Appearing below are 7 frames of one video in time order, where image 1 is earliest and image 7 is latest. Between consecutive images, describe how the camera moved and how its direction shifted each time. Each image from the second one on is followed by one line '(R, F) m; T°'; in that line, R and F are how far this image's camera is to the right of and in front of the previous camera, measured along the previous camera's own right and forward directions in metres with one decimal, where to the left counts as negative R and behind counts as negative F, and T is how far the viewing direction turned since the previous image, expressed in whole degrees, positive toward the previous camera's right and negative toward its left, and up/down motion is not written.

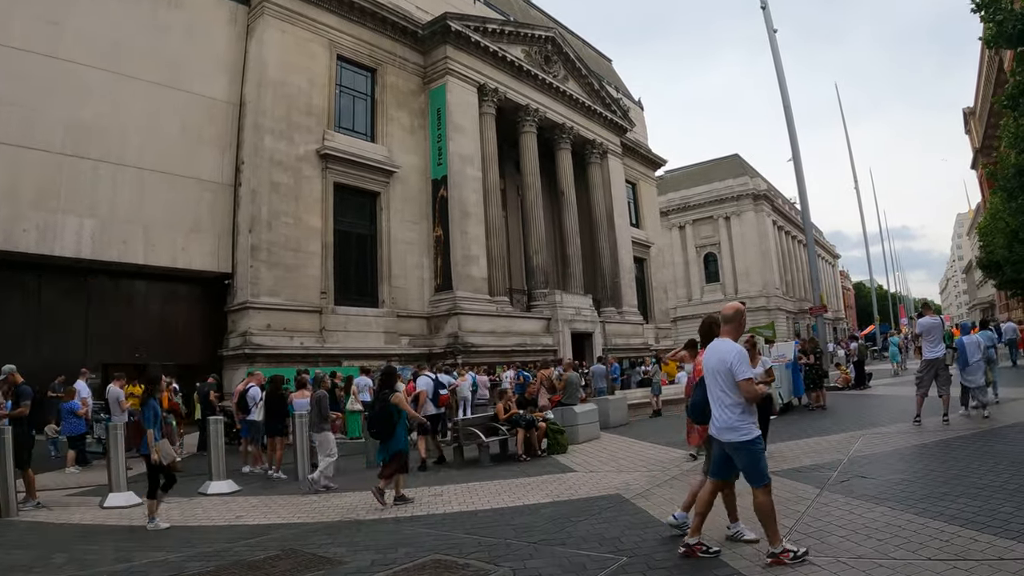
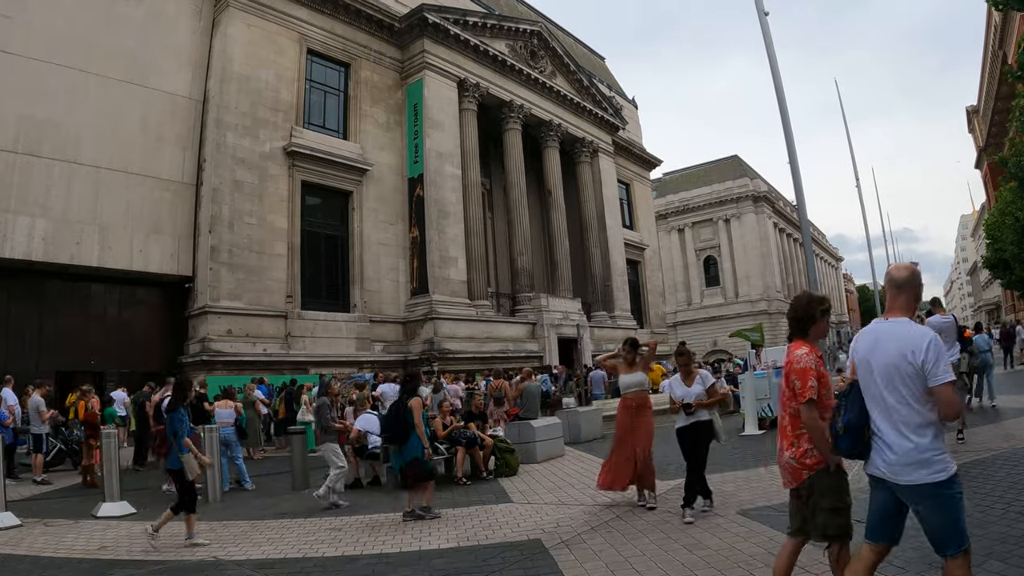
(+0.8, +1.1) m; 0°
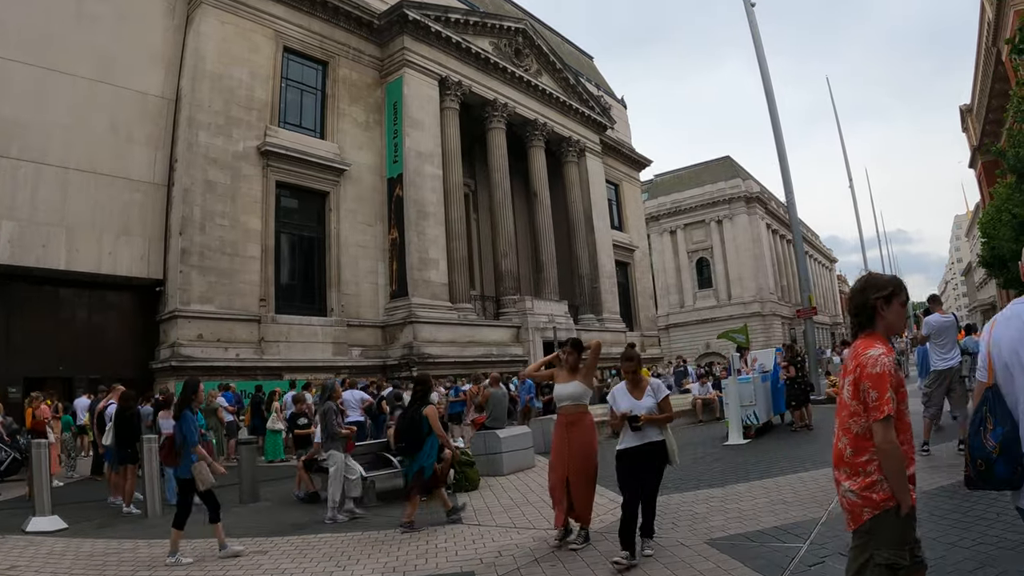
(+0.4, +0.5) m; 0°
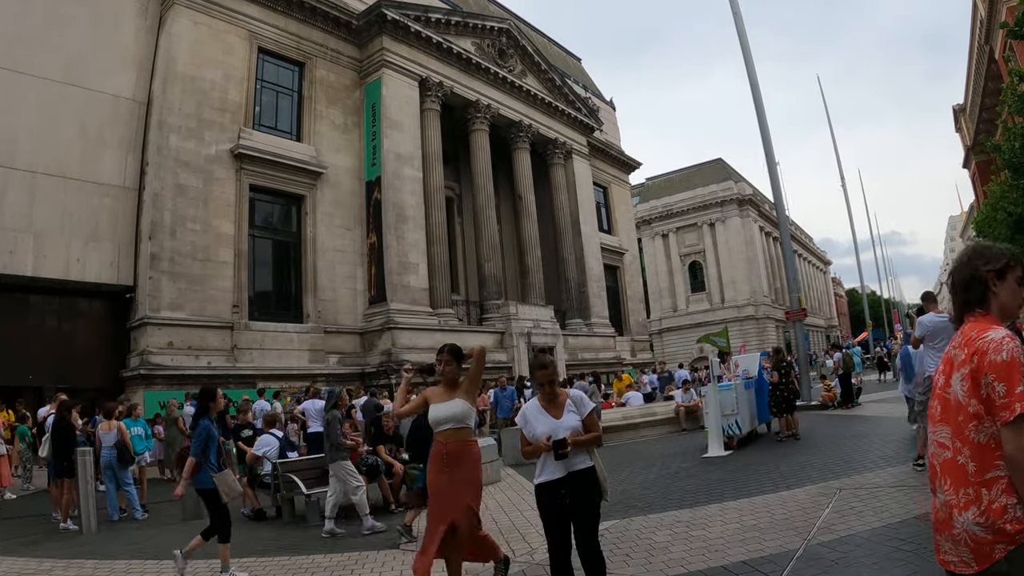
(+0.5, +0.4) m; 0°
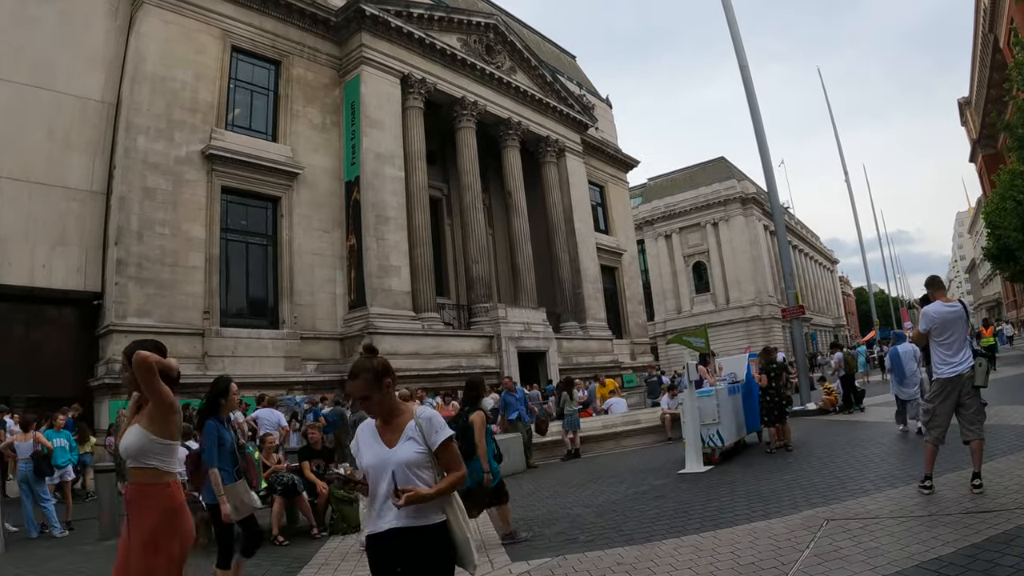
(+0.7, +0.8) m; -1°
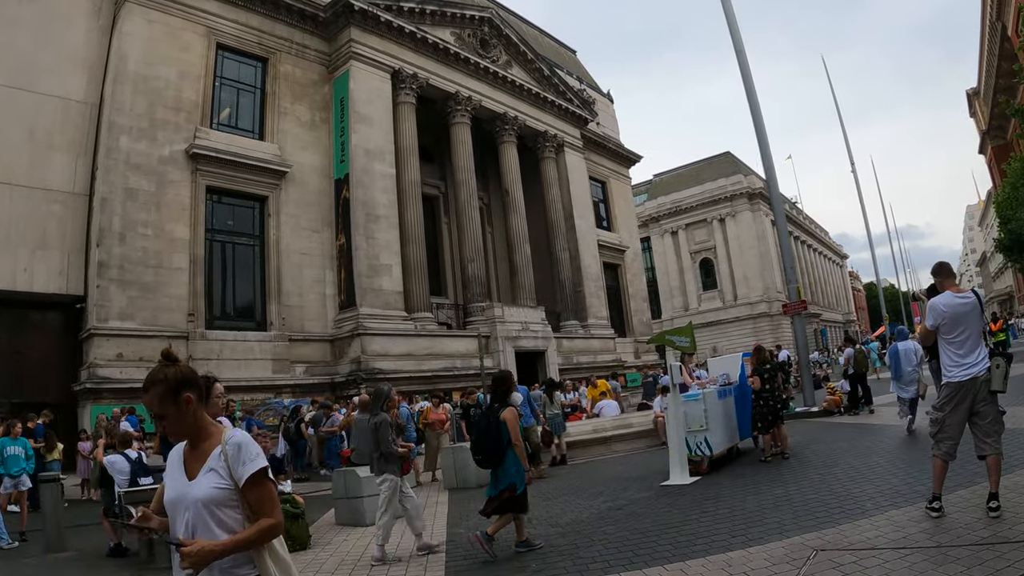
(+0.4, +0.5) m; -1°
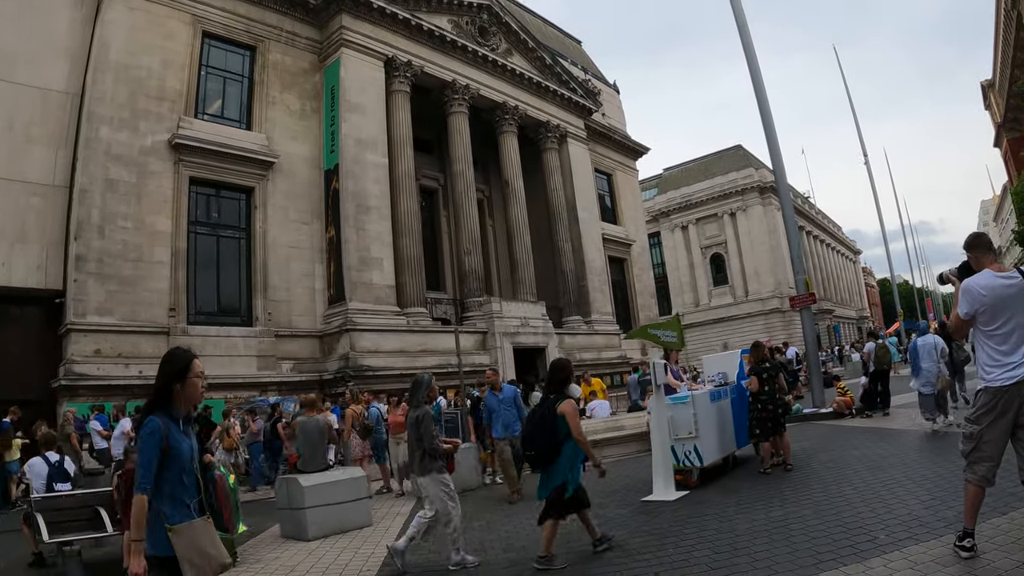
(+0.4, +0.8) m; -1°
